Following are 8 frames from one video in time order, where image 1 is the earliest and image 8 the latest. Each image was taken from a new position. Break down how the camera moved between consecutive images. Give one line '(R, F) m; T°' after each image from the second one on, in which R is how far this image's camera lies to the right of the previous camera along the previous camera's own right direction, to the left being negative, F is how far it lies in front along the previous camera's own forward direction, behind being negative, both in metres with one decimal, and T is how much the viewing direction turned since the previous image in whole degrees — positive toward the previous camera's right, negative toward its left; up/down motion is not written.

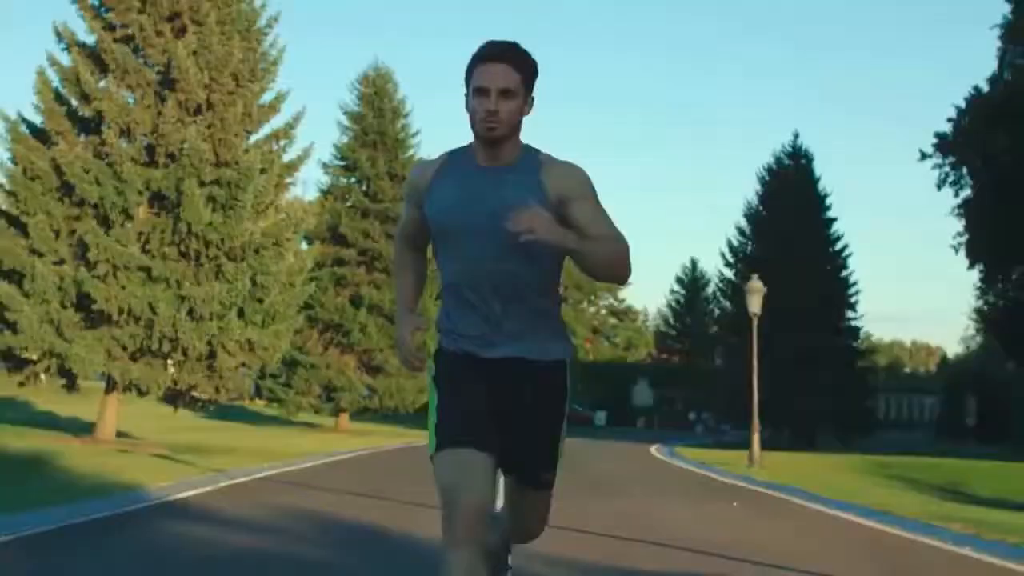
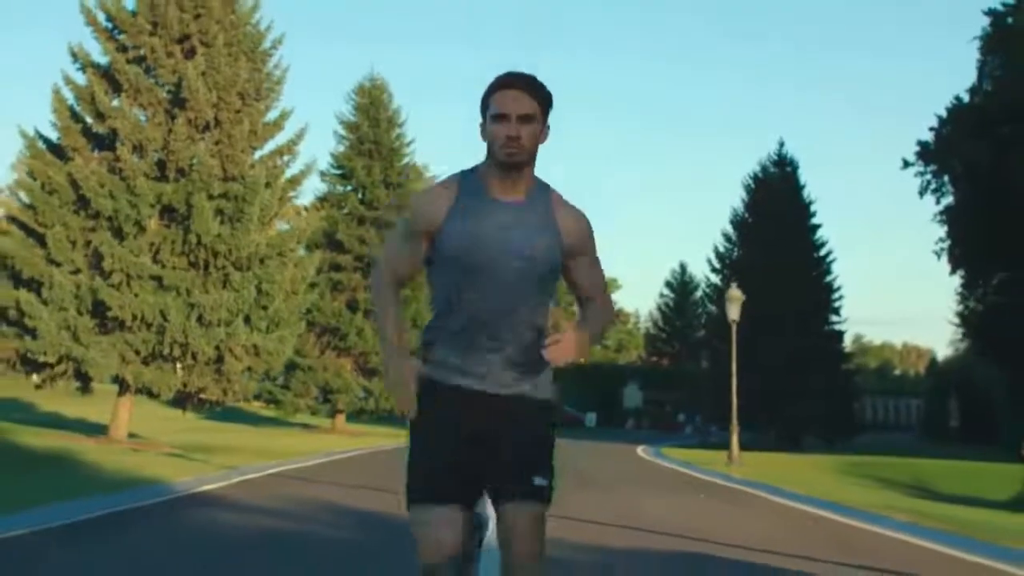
(0.0, -1.7) m; 0°
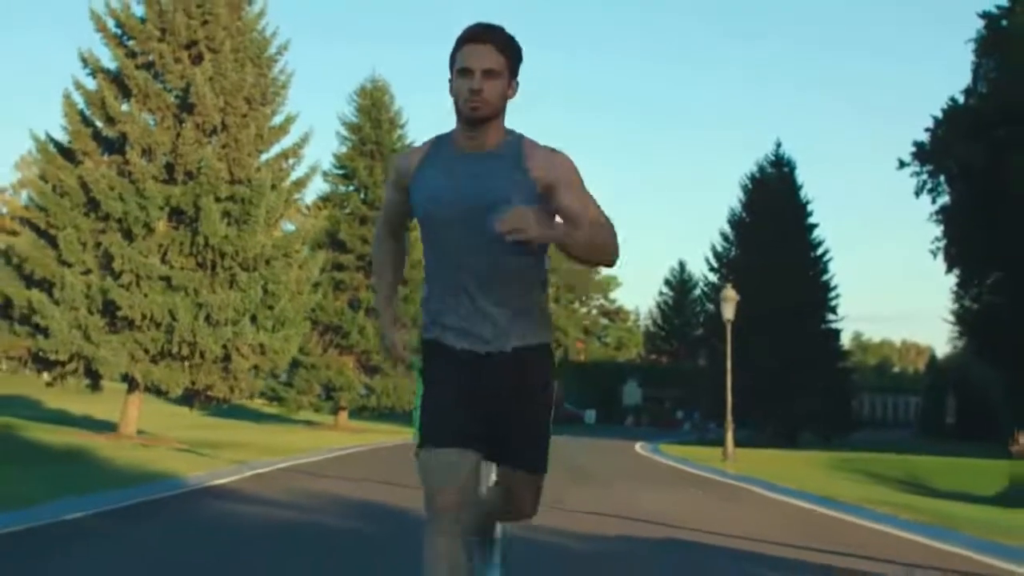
(0.0, -0.8) m; 0°
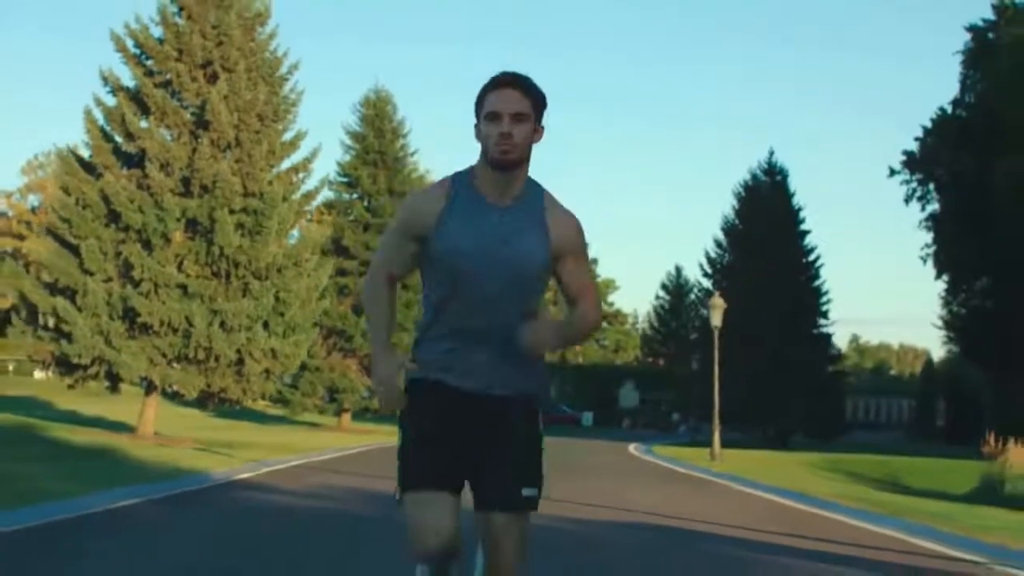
(0.0, -1.8) m; 0°
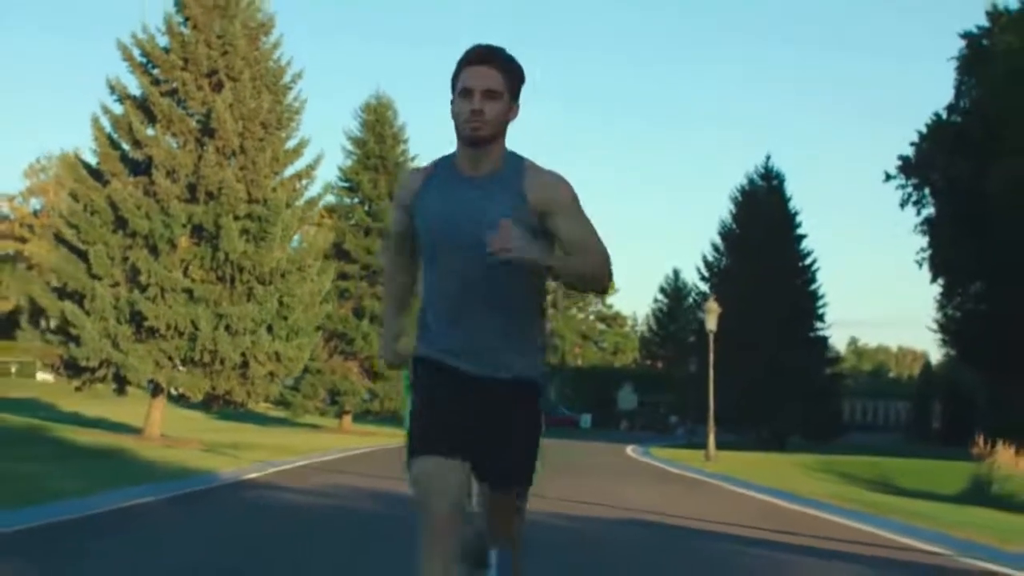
(0.0, -0.7) m; 0°
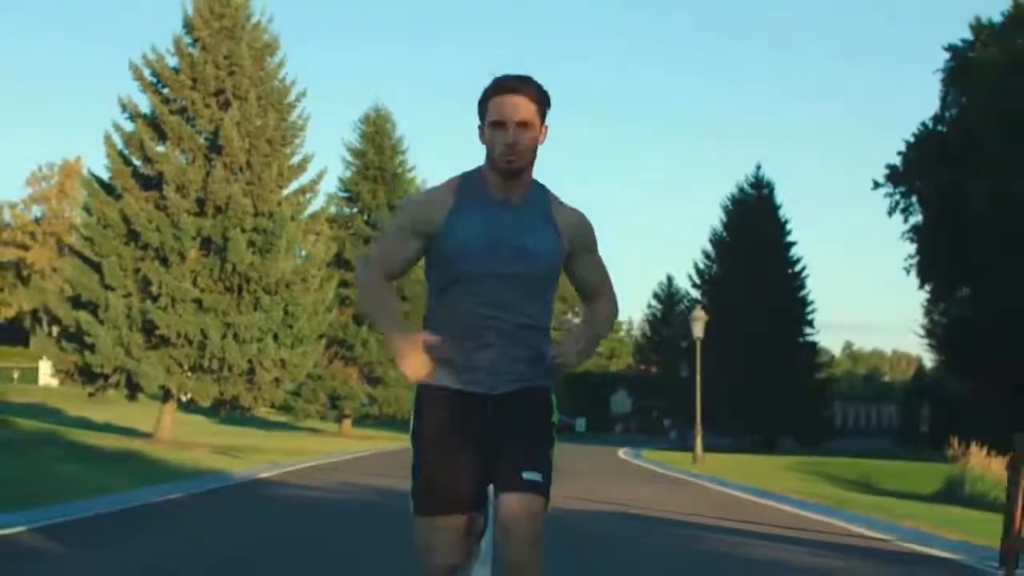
(0.0, -1.6) m; 0°
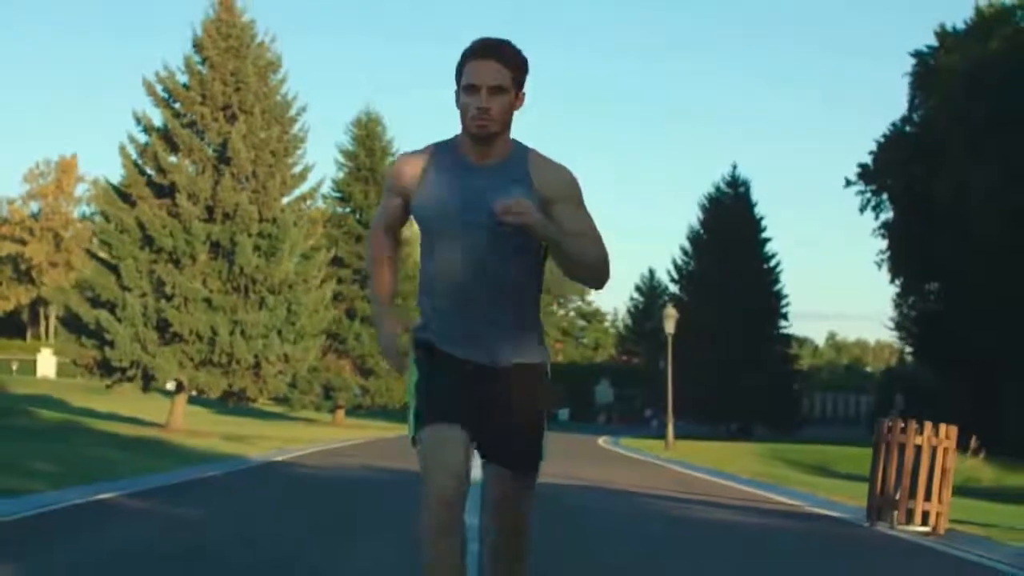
(0.0, -3.1) m; +1°
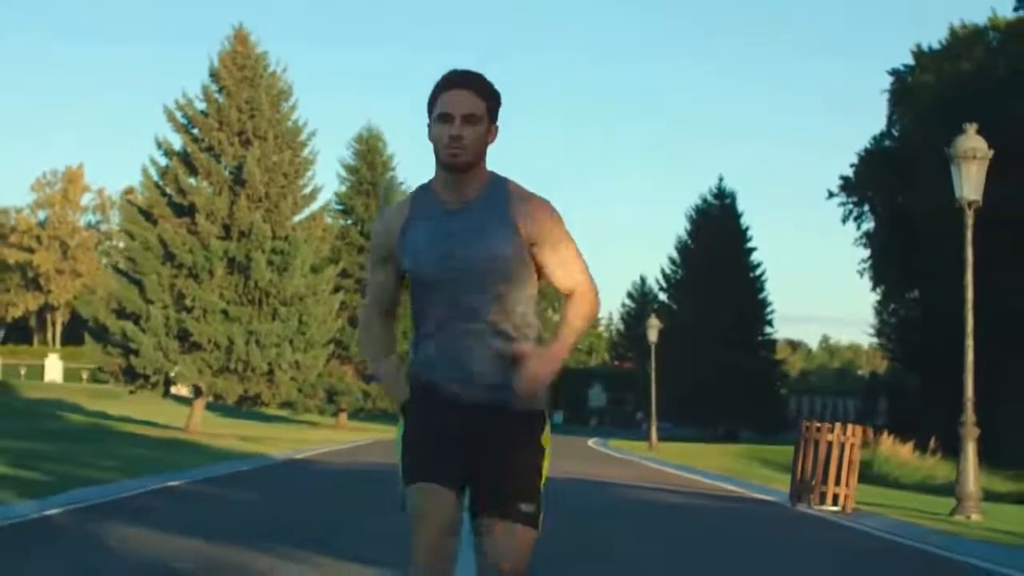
(0.0, -3.1) m; 0°
